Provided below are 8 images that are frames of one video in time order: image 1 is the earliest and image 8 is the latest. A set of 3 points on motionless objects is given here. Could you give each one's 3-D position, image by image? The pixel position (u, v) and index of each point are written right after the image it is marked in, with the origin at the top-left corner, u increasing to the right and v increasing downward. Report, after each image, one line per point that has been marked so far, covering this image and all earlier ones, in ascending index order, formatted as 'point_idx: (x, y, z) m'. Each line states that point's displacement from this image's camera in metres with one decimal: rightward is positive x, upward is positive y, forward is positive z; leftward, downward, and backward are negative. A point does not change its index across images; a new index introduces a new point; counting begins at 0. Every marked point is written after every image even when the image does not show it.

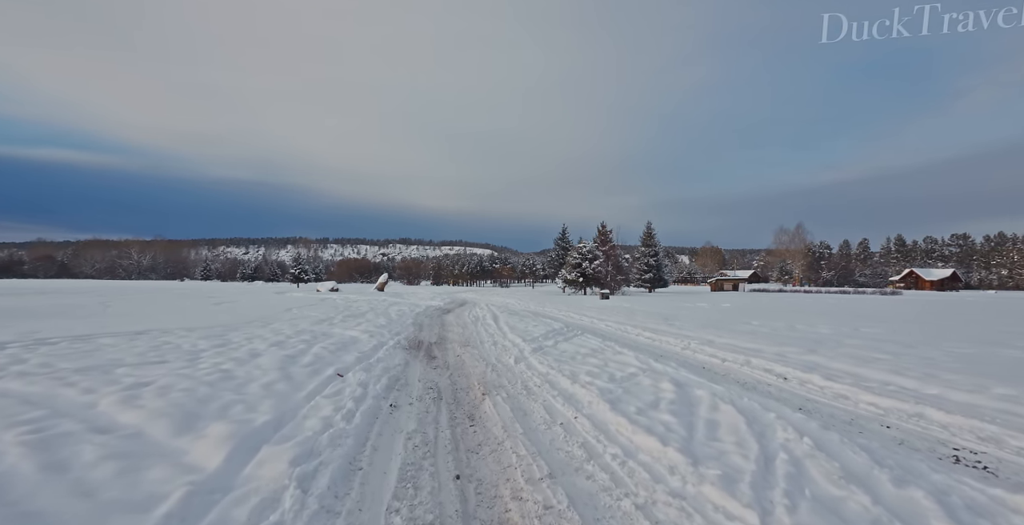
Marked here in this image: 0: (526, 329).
0: (+0.5, -1.8, +10.3) m
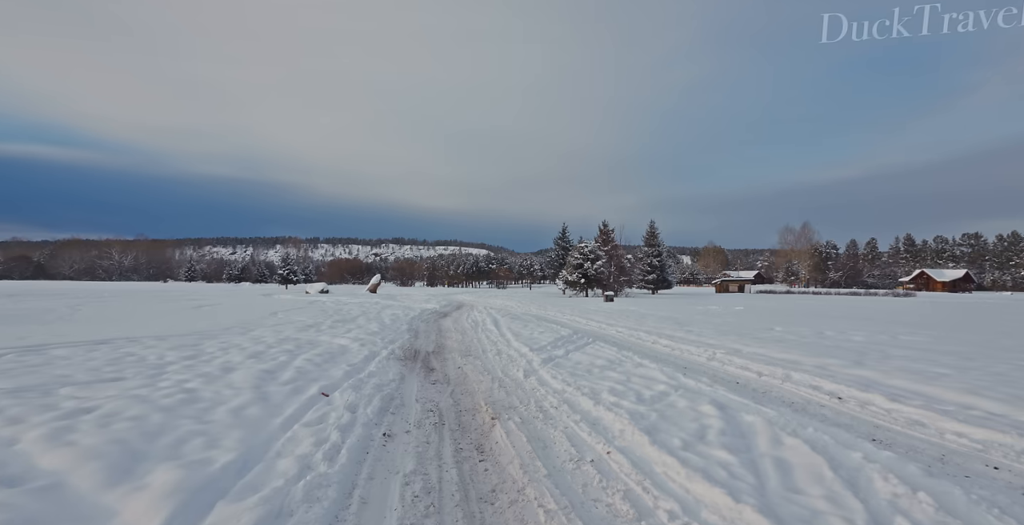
0: (+0.6, -1.9, +9.5) m
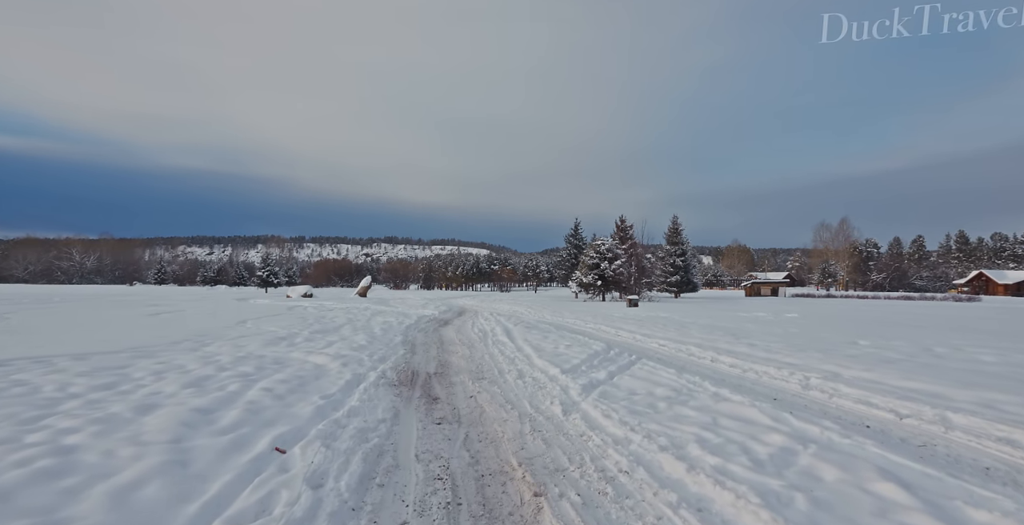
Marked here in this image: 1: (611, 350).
0: (+1.0, -1.8, +7.7) m
1: (+2.2, -1.8, +8.1) m
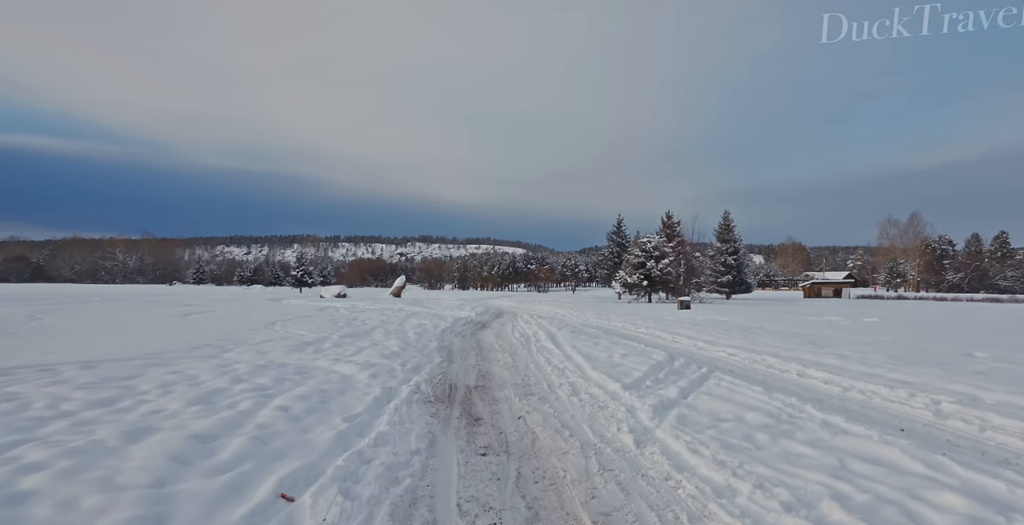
0: (+1.8, -1.8, +6.7) m
1: (+3.0, -1.8, +7.1) m
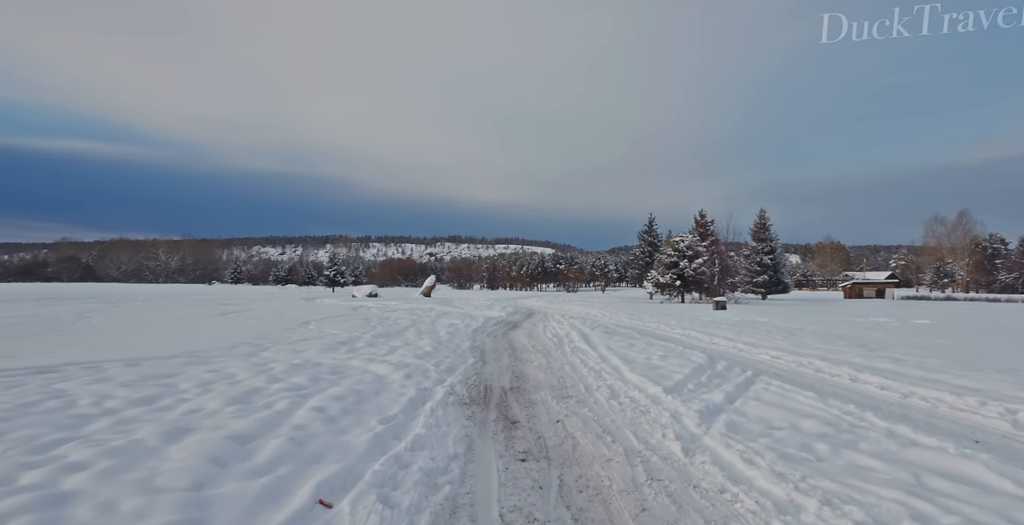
0: (+2.3, -1.8, +6.5) m
1: (+3.6, -1.8, +6.8) m
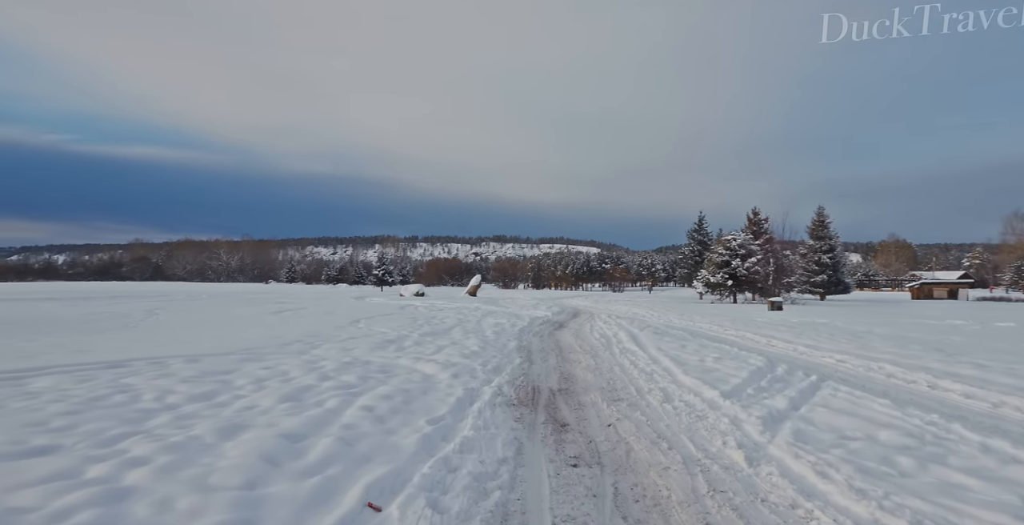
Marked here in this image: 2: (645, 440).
0: (+3.1, -1.7, +6.3) m
1: (+4.4, -1.7, +6.5) m
2: (+1.5, -1.9, +4.2) m
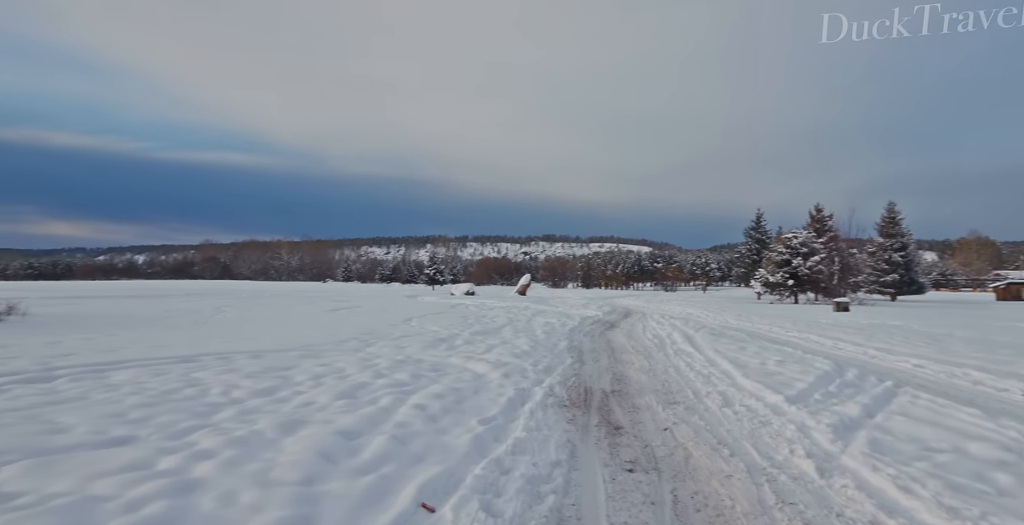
0: (+4.0, -1.7, +6.1) m
1: (+5.3, -1.7, +6.2) m
2: (+2.2, -1.9, +4.1) m
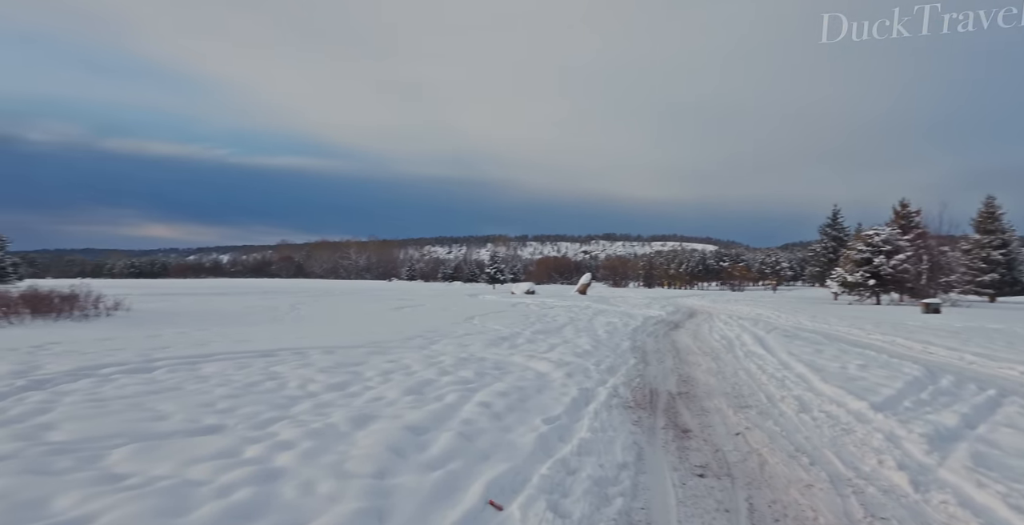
0: (+5.1, -1.7, +5.8) m
1: (+6.4, -1.7, +5.8) m
2: (+3.1, -1.9, +4.0) m
